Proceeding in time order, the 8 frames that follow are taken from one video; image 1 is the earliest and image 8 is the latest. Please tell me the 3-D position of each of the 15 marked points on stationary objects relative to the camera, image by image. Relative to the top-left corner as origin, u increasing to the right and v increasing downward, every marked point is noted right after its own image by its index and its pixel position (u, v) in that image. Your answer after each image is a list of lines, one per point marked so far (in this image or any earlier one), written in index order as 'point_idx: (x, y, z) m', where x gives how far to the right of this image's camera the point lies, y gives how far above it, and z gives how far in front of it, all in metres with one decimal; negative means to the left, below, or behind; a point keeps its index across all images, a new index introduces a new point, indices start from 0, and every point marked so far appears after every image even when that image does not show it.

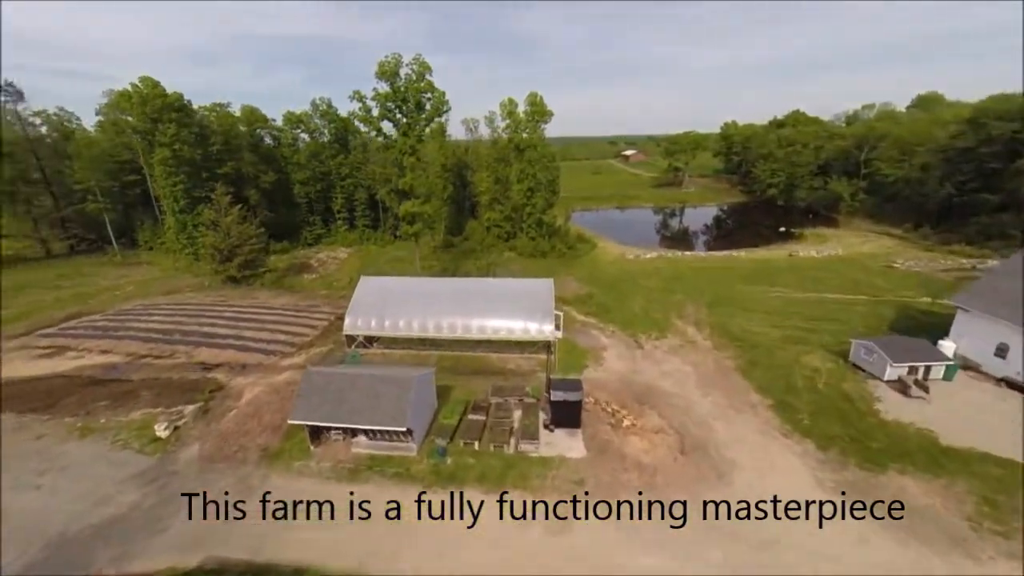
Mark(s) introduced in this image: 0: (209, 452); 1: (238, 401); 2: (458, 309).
0: (-11.5, -6.2, +13.0) m
1: (-12.6, -5.2, +15.7) m
2: (-3.0, -1.4, +20.5) m
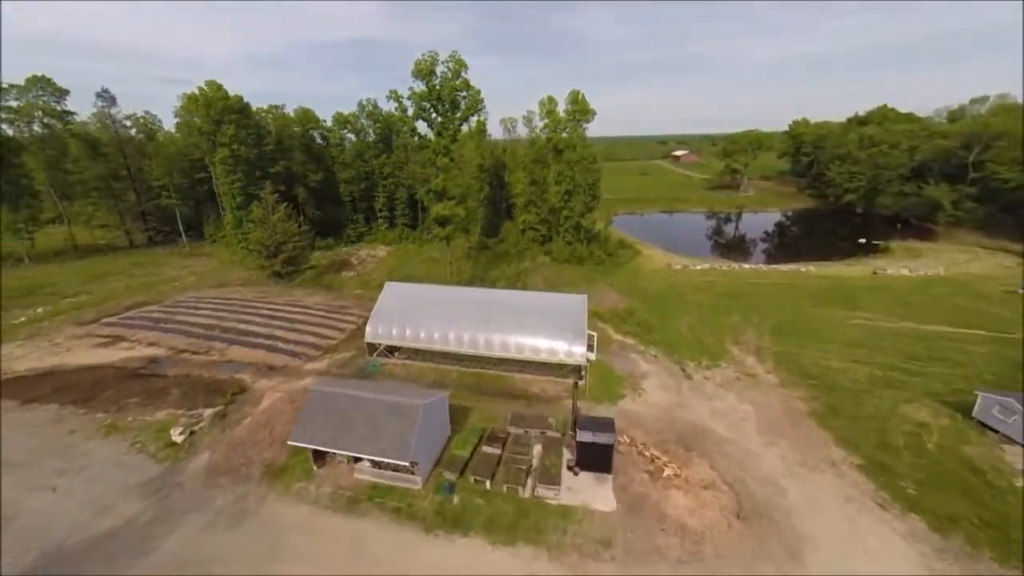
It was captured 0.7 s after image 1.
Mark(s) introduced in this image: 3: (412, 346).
0: (-10.9, -6.4, +12.6) m
1: (-11.7, -5.4, +15.5) m
2: (-1.4, -2.0, +19.2) m
3: (-5.3, -3.3, +19.2) m
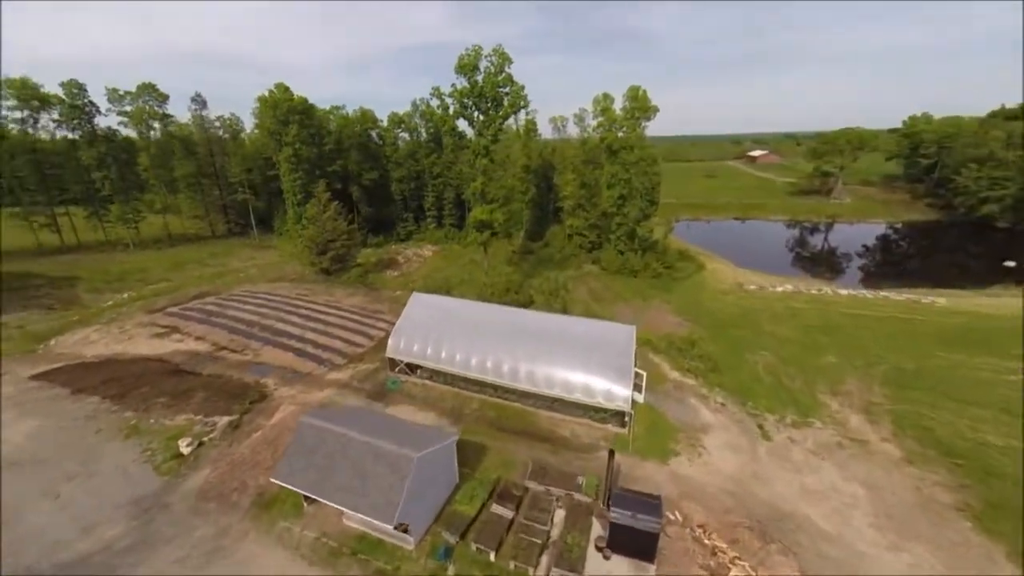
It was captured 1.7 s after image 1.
0: (-10.4, -6.8, +12.0) m
1: (-10.7, -5.7, +14.9) m
2: (+0.2, -3.0, +17.0) m
3: (-3.8, -4.0, +17.6) m
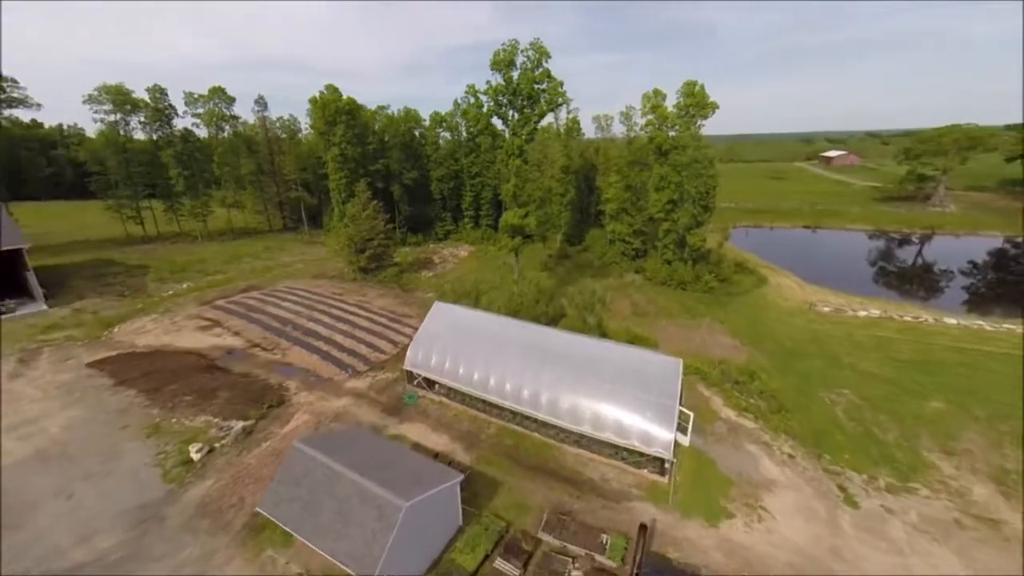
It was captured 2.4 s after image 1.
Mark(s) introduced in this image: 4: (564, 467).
0: (-10.0, -7.1, +11.6) m
1: (-9.9, -6.0, +14.6) m
2: (+1.2, -3.7, +15.4) m
3: (-2.7, -4.6, +16.4) m
4: (+2.1, -7.3, +14.1) m
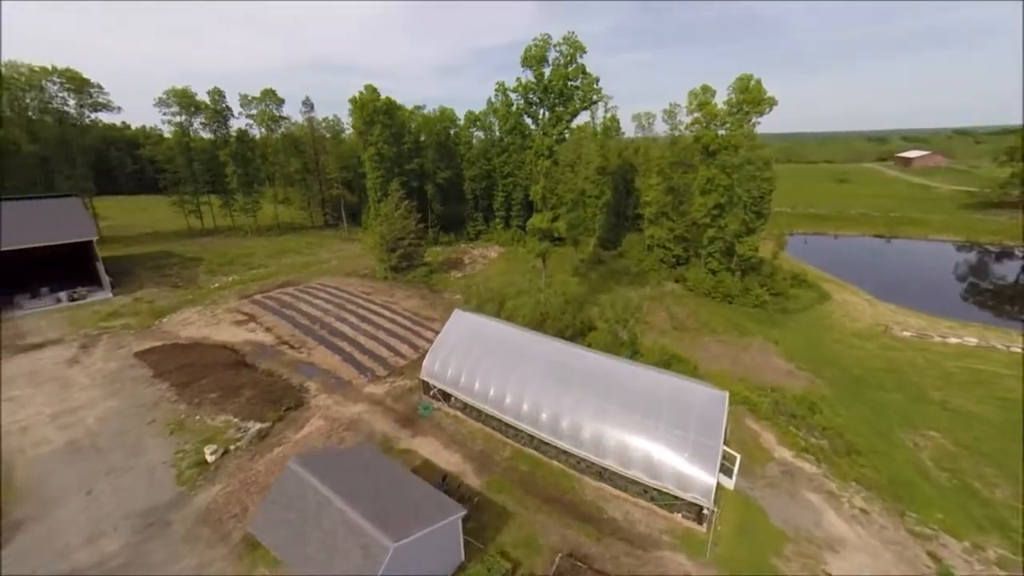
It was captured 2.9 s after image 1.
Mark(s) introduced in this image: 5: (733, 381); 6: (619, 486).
0: (-9.7, -7.3, +11.5) m
1: (-9.2, -6.1, +14.5) m
2: (+2.0, -4.3, +14.1) m
3: (-1.8, -5.0, +15.6) m
4: (+2.6, -7.9, +12.8) m
5: (+12.7, -5.3, +19.8) m
6: (+4.1, -7.5, +13.0) m
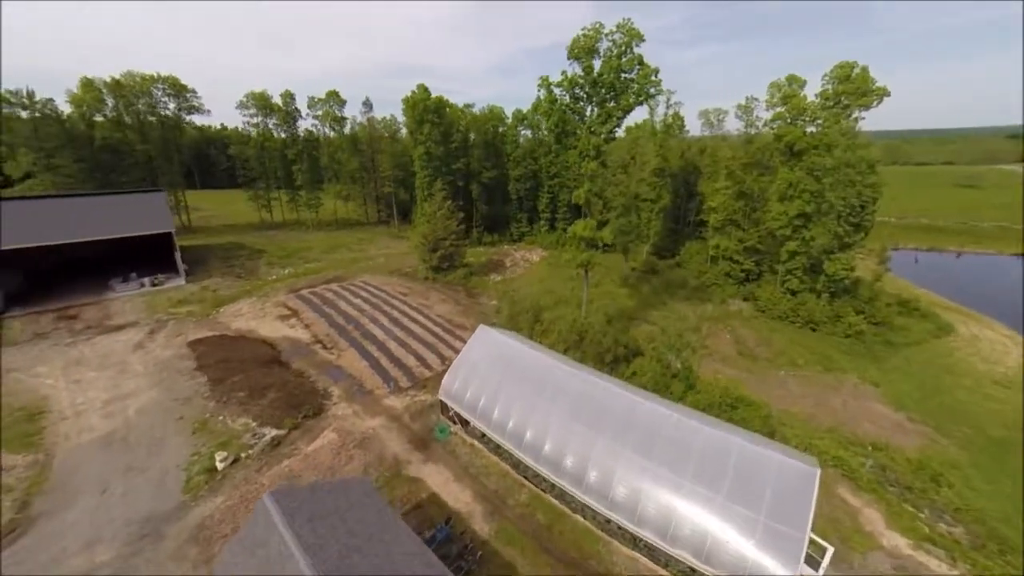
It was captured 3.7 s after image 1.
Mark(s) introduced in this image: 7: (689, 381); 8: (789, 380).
0: (-9.3, -7.5, +11.2) m
1: (-8.5, -6.4, +14.0) m
2: (+2.7, -5.2, +12.0) m
3: (-0.9, -5.7, +14.0) m
4: (+2.9, -8.8, +10.7) m
5: (+14.0, -6.8, +16.1) m
6: (+4.4, -8.5, +10.6) m
7: (+9.2, -4.9, +18.0) m
8: (+15.6, -5.3, +19.5) m
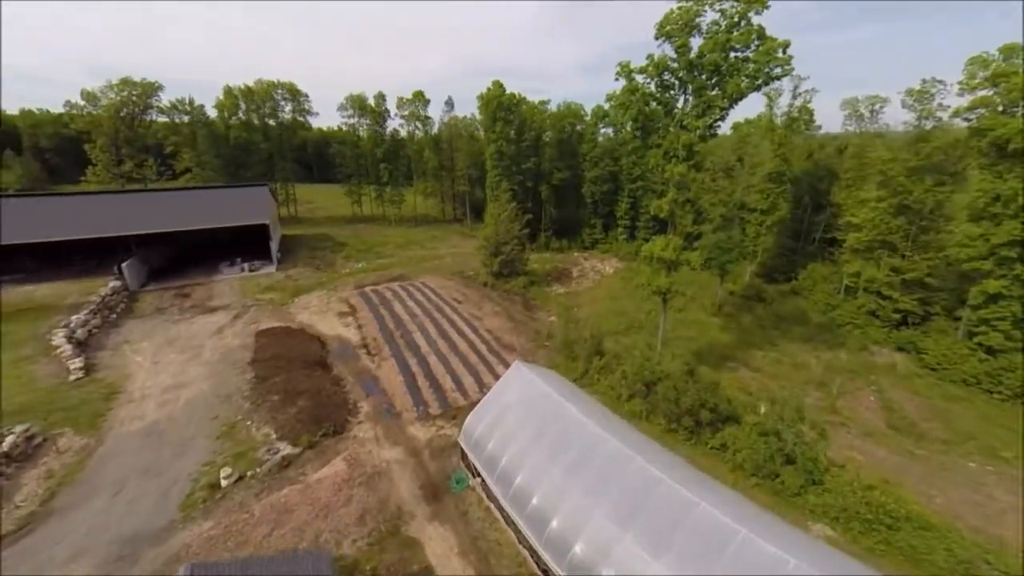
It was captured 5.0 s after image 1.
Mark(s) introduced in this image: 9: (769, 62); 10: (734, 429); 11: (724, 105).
0: (-9.1, -8.0, +10.4) m
1: (-7.5, -7.0, +12.9) m
2: (+3.0, -6.7, +8.6) m
3: (-0.1, -6.9, +11.3) m
4: (+2.5, -10.4, +7.3) m
5: (+14.8, -9.3, +10.1) m
6: (+4.0, -10.1, +6.9) m
7: (+10.6, -7.0, +13.0) m
8: (+17.2, -7.9, +13.1) m
9: (+11.5, +9.7, +14.7) m
10: (+9.0, -6.0, +14.5) m
11: (+10.2, +8.6, +16.0) m
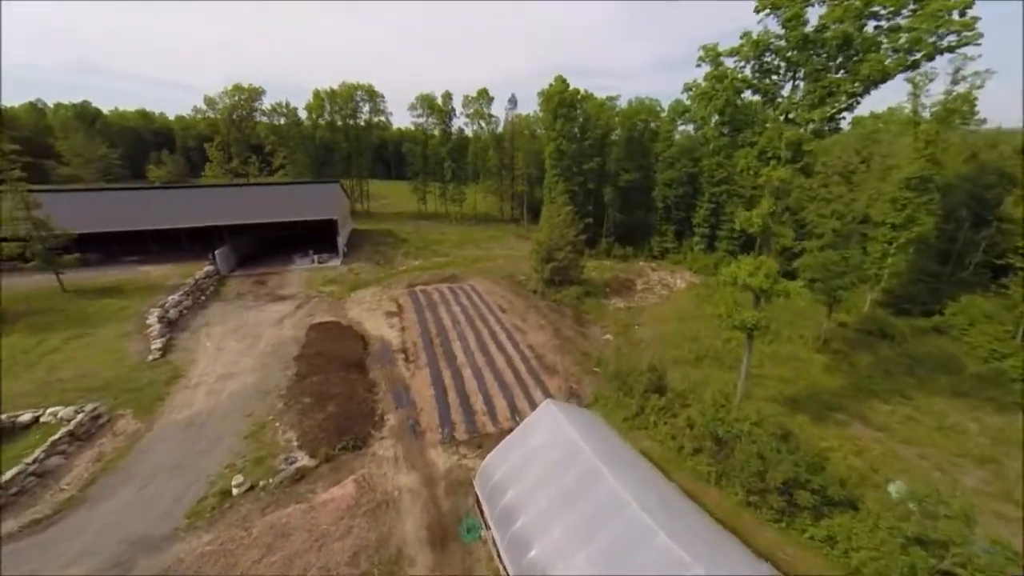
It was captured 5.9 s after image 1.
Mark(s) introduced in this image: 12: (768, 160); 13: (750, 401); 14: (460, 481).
0: (-8.8, -8.2, +10.1) m
1: (-6.8, -7.3, +12.3) m
2: (+2.8, -7.8, +6.1) m
3: (+0.2, -7.8, +9.4) m
4: (+1.9, -11.4, +5.0) m
5: (+14.4, -11.2, +5.6) m
6: (+3.3, -11.3, +4.3) m
7: (+11.0, -8.6, +9.1) m
8: (+17.4, -10.0, +8.0) m
9: (+13.4, +8.0, +10.4) m
10: (+9.8, -7.5, +10.8) m
11: (+12.3, +7.0, +11.9) m
12: (+10.7, +5.1, +13.7) m
13: (+11.0, -5.2, +16.0) m
14: (-2.1, -7.4, +13.2) m
